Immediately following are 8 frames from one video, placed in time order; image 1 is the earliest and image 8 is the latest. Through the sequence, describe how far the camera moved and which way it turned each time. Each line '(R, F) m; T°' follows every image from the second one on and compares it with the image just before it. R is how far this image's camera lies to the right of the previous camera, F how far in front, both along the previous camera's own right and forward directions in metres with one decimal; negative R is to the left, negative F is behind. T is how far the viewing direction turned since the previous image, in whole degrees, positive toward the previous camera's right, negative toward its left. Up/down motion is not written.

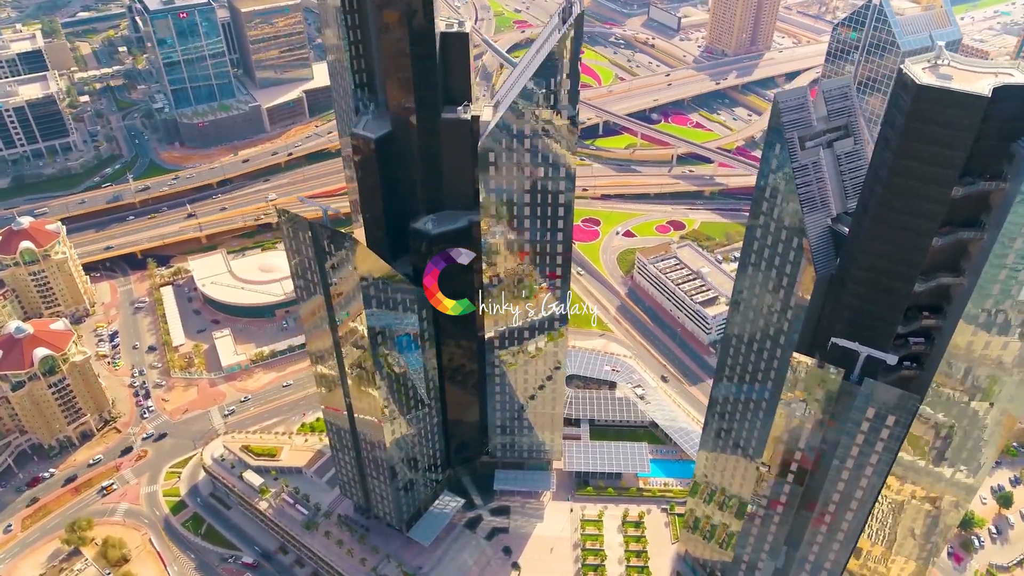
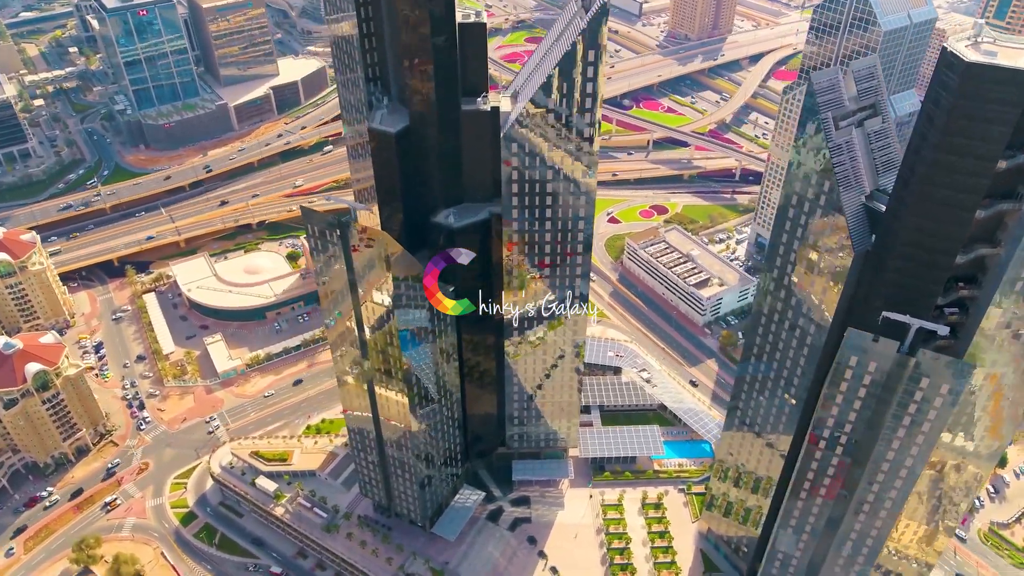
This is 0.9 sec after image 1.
(-15.3, +0.8) m; +3°
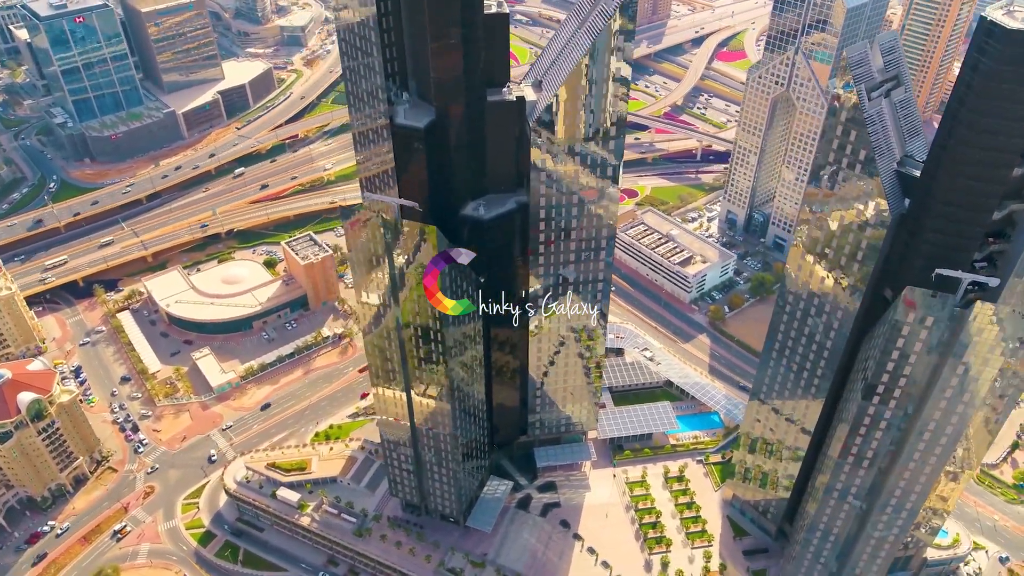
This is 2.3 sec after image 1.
(-22.6, -0.2) m; +5°
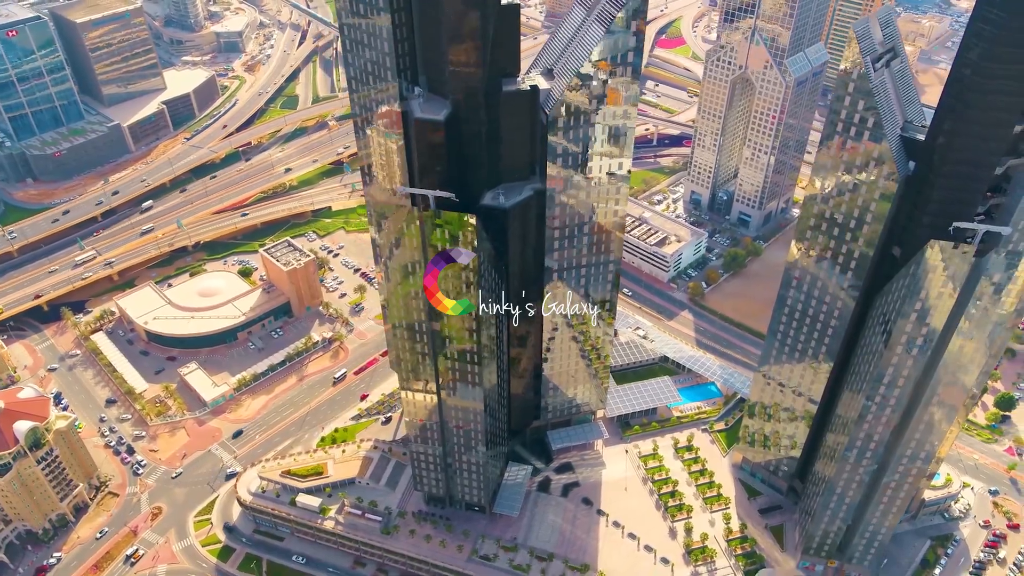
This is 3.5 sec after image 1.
(-20.8, -2.4) m; +5°
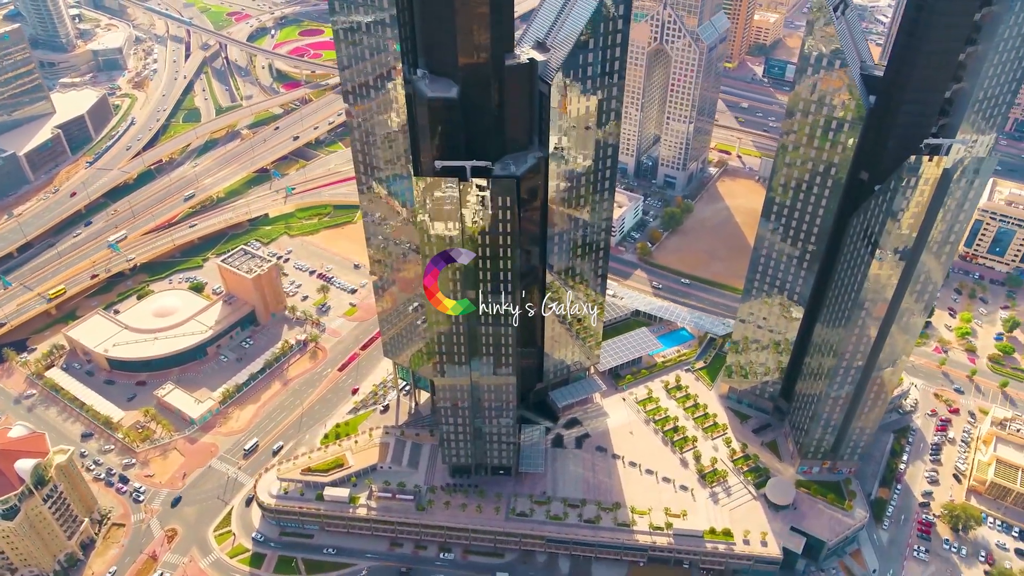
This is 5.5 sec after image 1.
(-33.7, -7.0) m; +9°
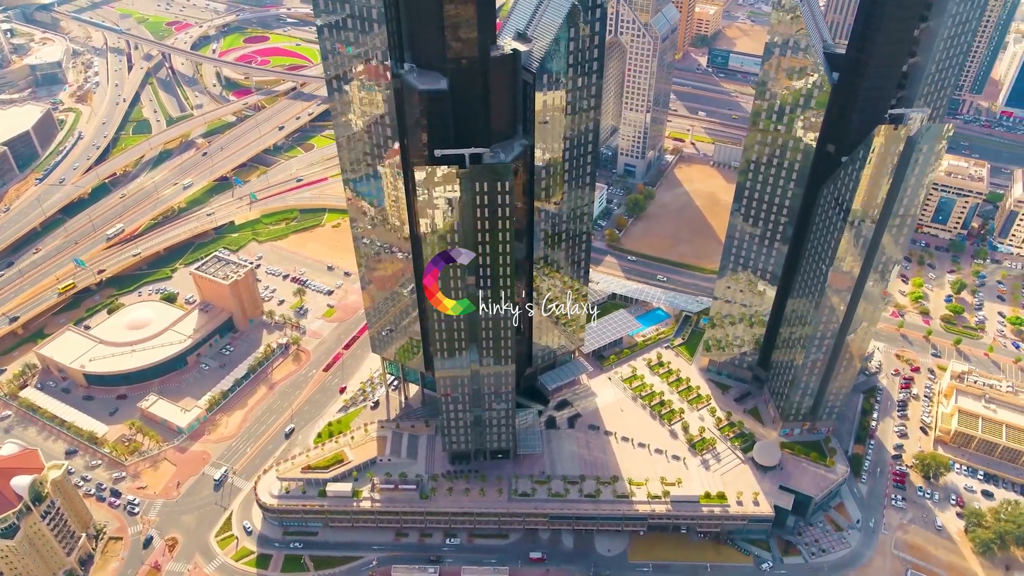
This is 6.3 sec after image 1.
(-12.2, -4.9) m; +4°
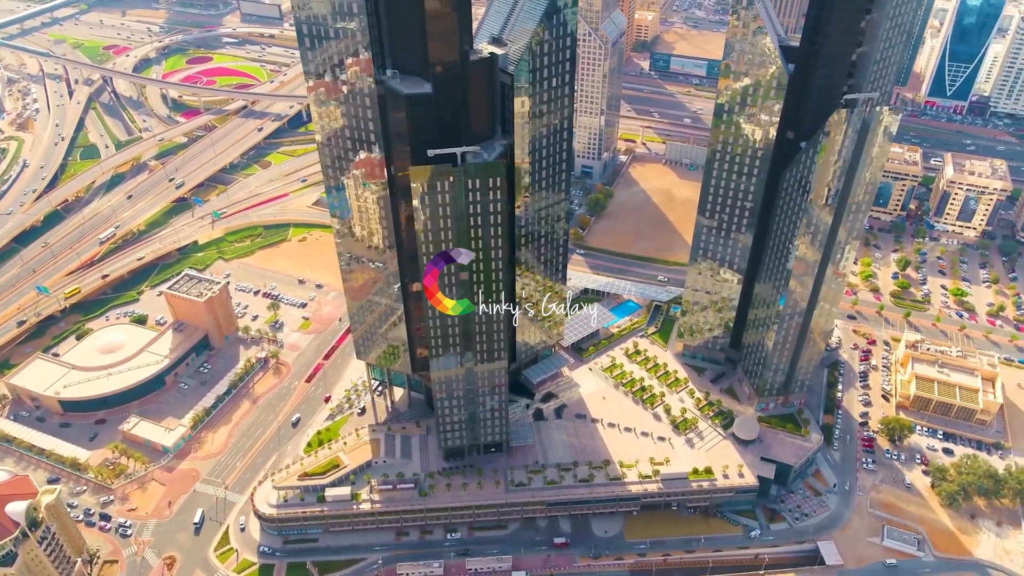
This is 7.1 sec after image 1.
(-11.5, -6.1) m; +4°
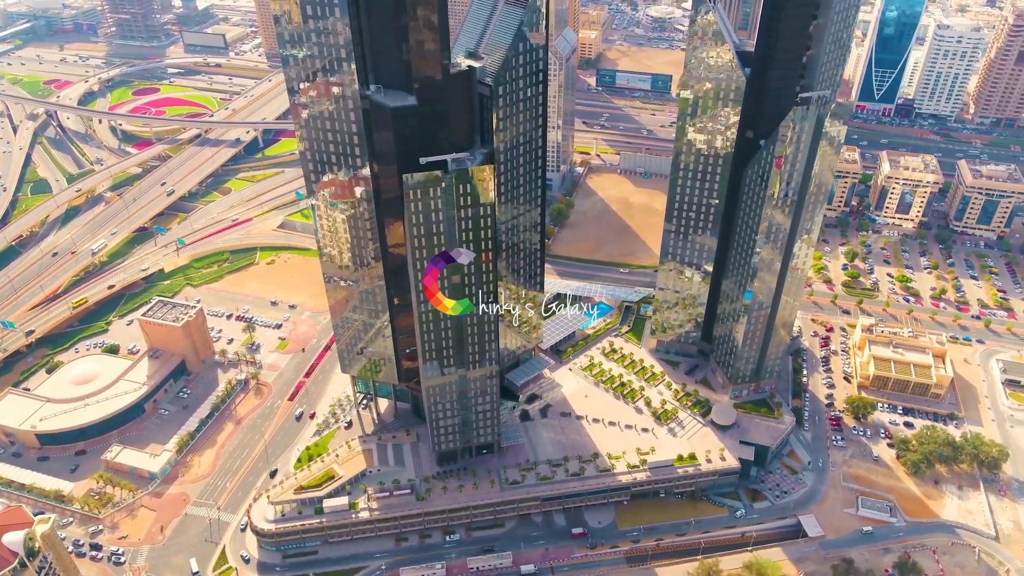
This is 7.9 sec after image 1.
(-11.0, -7.1) m; +4°
